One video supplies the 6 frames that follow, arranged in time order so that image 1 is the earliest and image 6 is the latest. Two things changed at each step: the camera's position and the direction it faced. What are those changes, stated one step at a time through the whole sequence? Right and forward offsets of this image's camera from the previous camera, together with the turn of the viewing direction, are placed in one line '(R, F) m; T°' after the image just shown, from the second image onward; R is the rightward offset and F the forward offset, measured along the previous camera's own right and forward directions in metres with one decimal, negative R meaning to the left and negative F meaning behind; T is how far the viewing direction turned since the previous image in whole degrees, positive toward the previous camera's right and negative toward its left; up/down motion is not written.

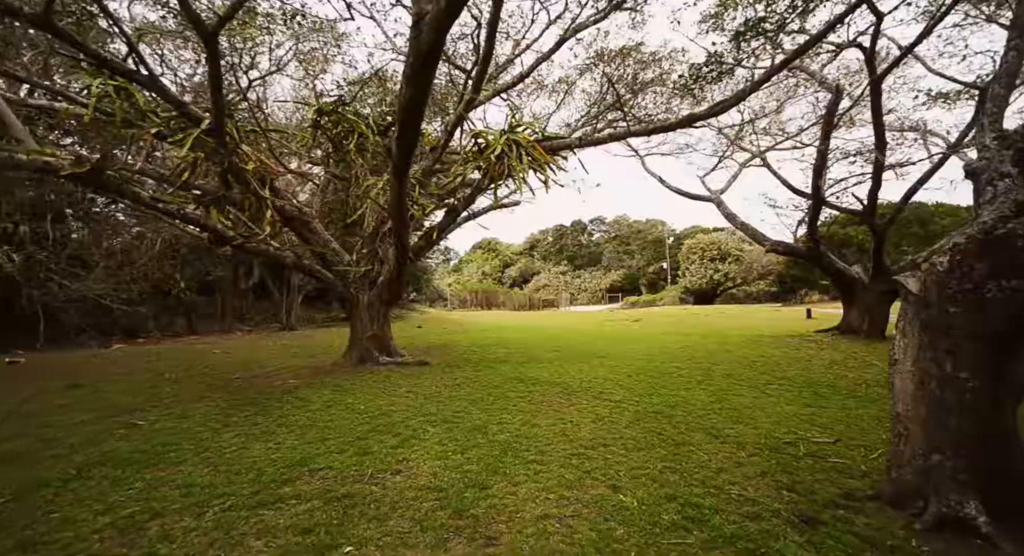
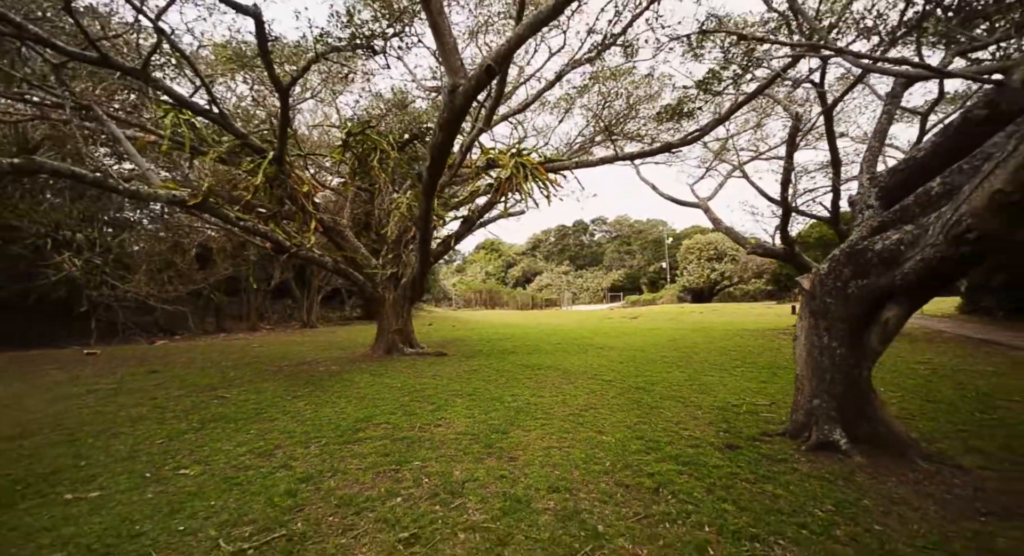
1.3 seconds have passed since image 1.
(-0.1, -0.9) m; 0°
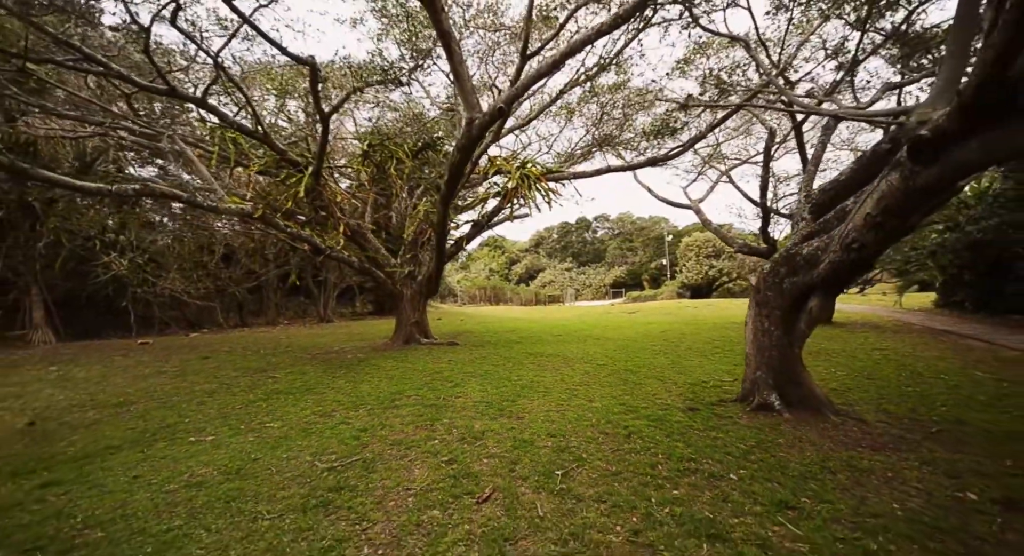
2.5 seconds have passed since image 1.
(0.0, -0.8) m; 0°
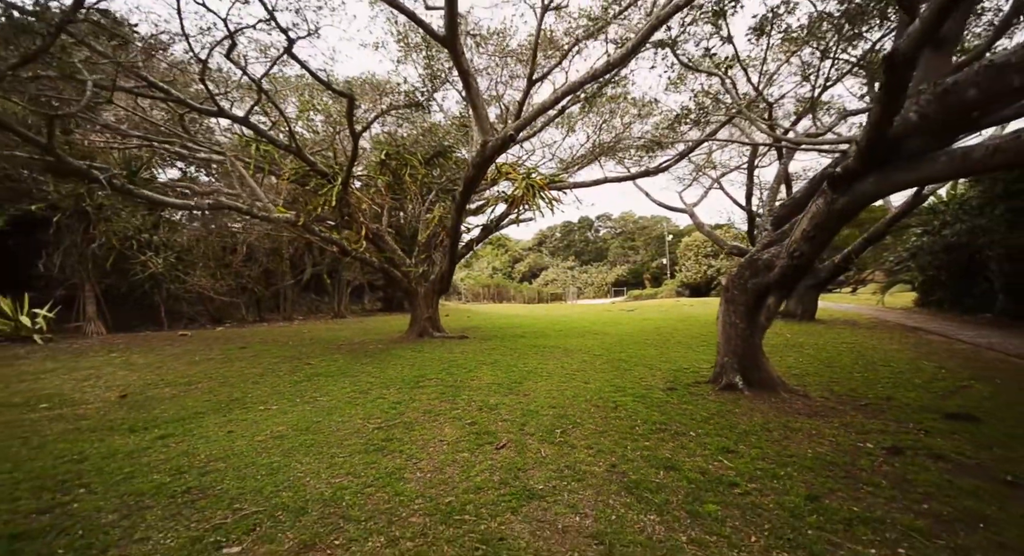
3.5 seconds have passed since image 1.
(-0.1, -0.7) m; 0°
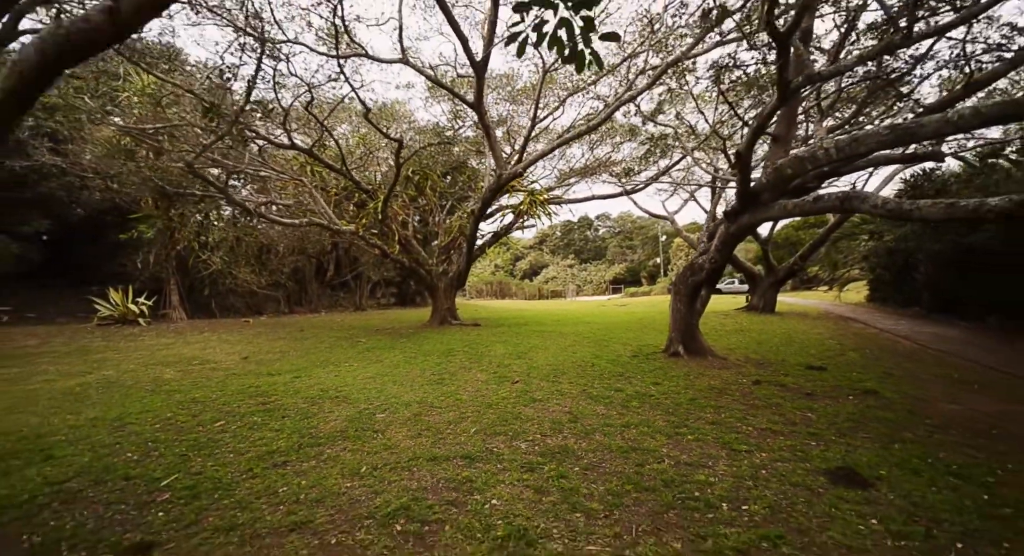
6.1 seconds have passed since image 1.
(-0.1, -1.8) m; 0°
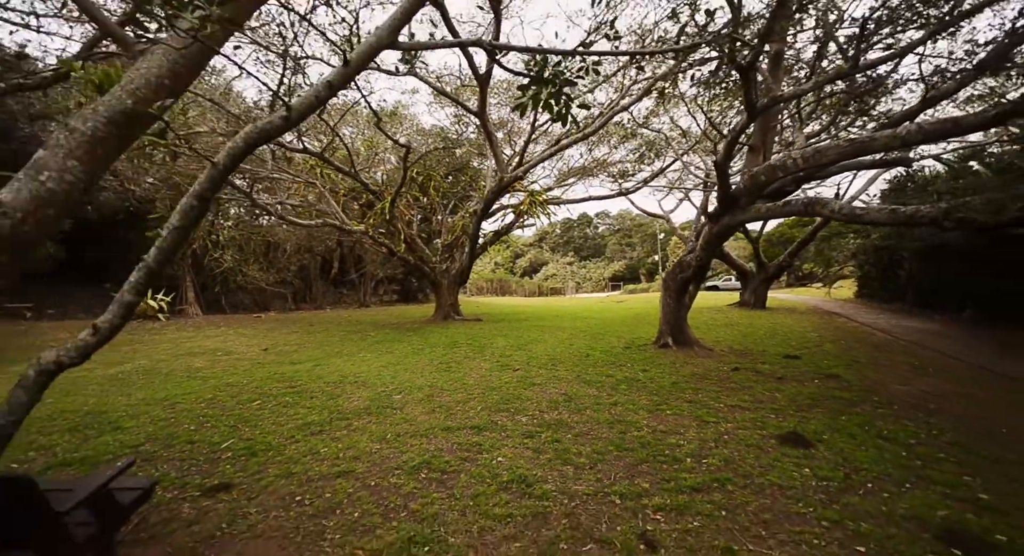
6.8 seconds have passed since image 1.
(0.0, -0.5) m; 0°
